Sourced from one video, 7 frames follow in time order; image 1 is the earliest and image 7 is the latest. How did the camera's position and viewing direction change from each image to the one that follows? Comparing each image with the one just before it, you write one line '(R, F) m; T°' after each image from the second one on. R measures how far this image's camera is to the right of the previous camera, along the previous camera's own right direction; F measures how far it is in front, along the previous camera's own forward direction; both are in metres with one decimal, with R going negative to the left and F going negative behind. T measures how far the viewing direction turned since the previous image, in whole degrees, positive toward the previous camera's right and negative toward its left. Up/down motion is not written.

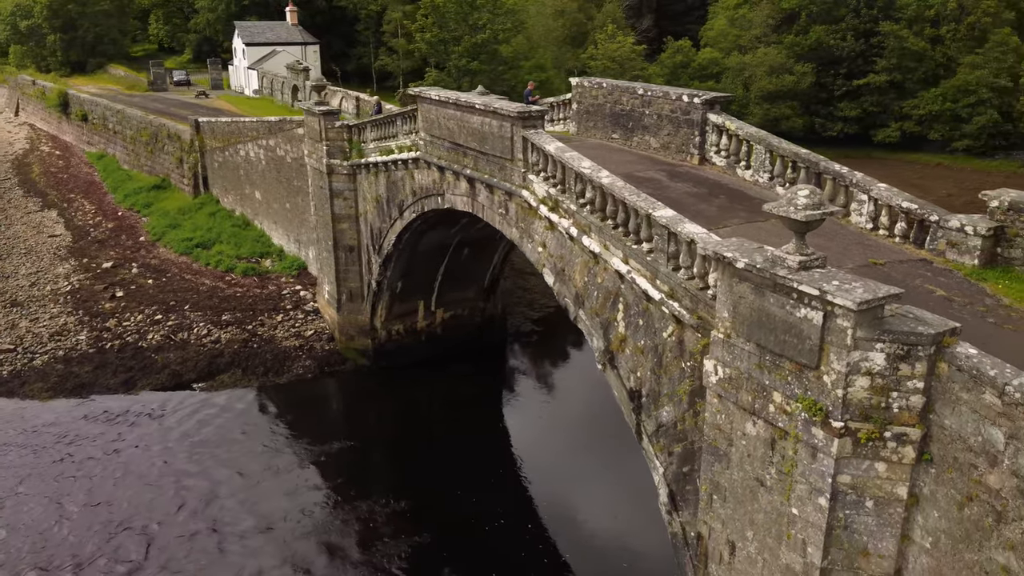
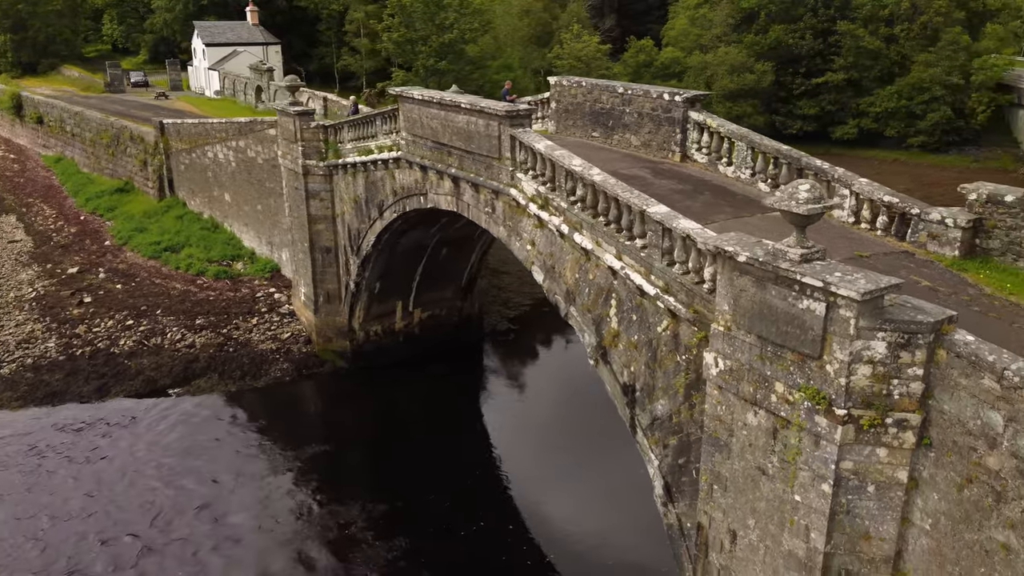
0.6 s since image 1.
(-0.3, 0.0) m; +3°
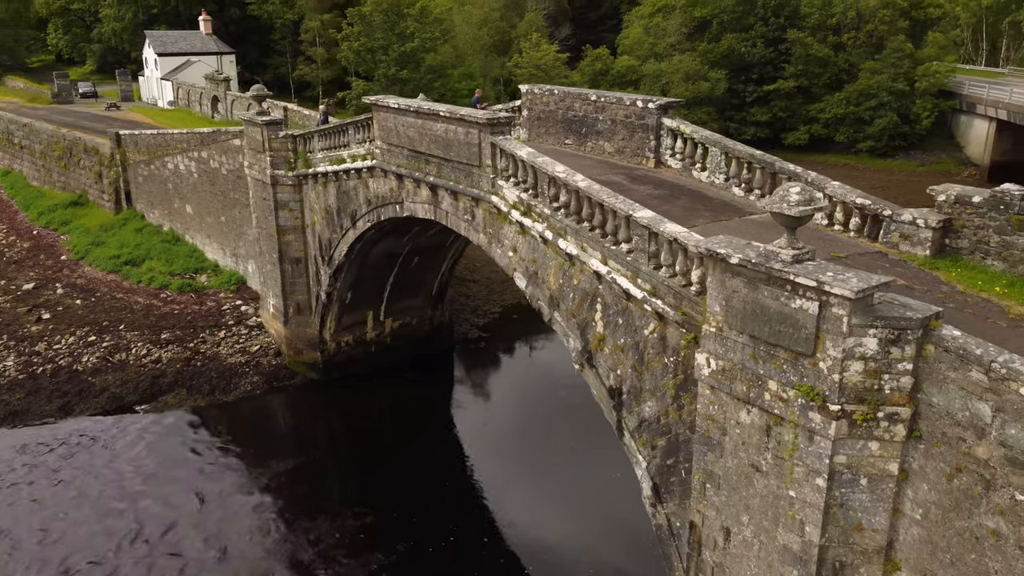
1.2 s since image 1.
(-0.3, 0.0) m; +3°
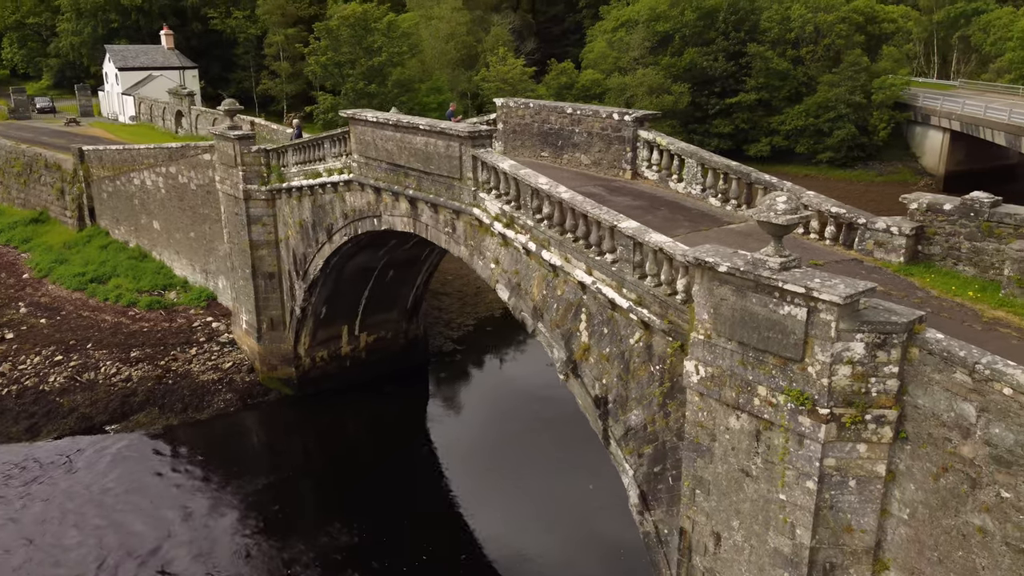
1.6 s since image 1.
(-0.2, 0.0) m; +2°
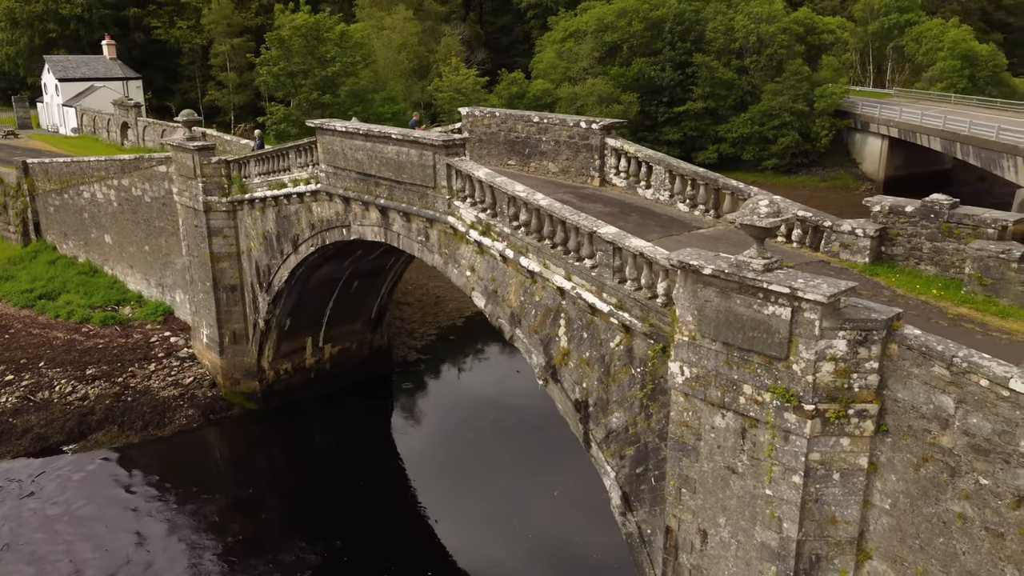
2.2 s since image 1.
(-0.3, 0.0) m; +4°
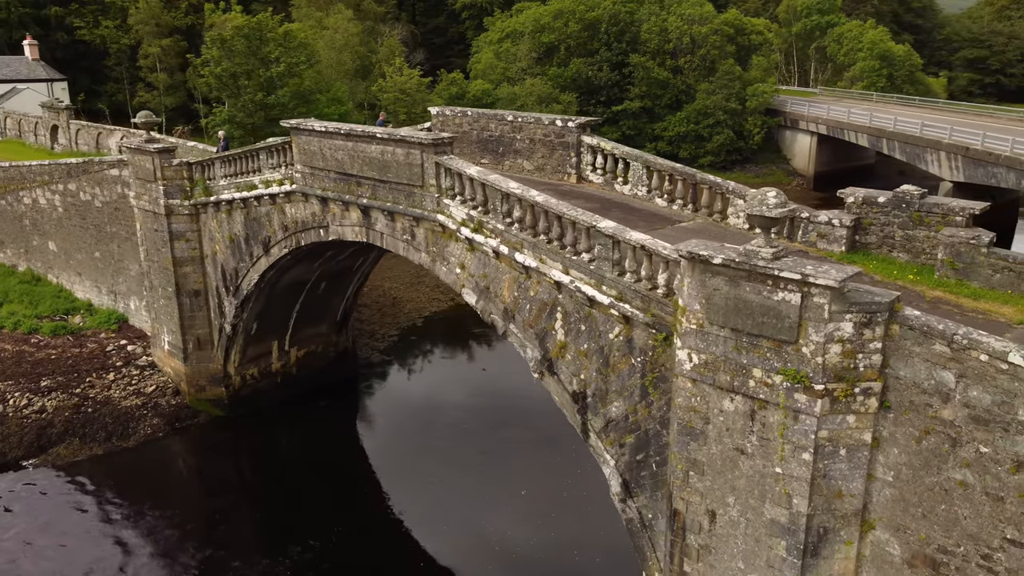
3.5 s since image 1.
(-0.7, -0.1) m; +5°
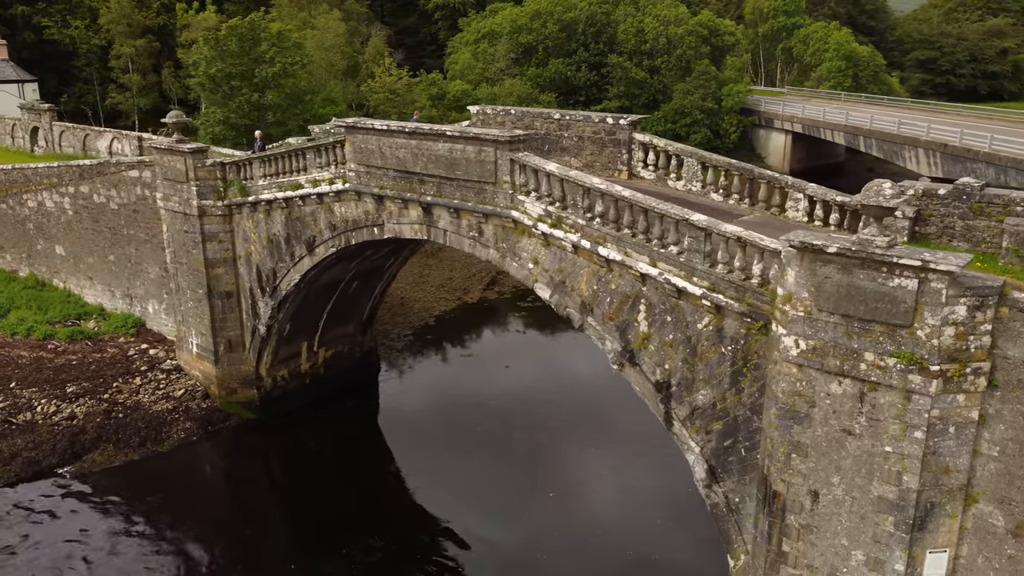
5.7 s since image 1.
(-1.4, -0.1) m; +3°
